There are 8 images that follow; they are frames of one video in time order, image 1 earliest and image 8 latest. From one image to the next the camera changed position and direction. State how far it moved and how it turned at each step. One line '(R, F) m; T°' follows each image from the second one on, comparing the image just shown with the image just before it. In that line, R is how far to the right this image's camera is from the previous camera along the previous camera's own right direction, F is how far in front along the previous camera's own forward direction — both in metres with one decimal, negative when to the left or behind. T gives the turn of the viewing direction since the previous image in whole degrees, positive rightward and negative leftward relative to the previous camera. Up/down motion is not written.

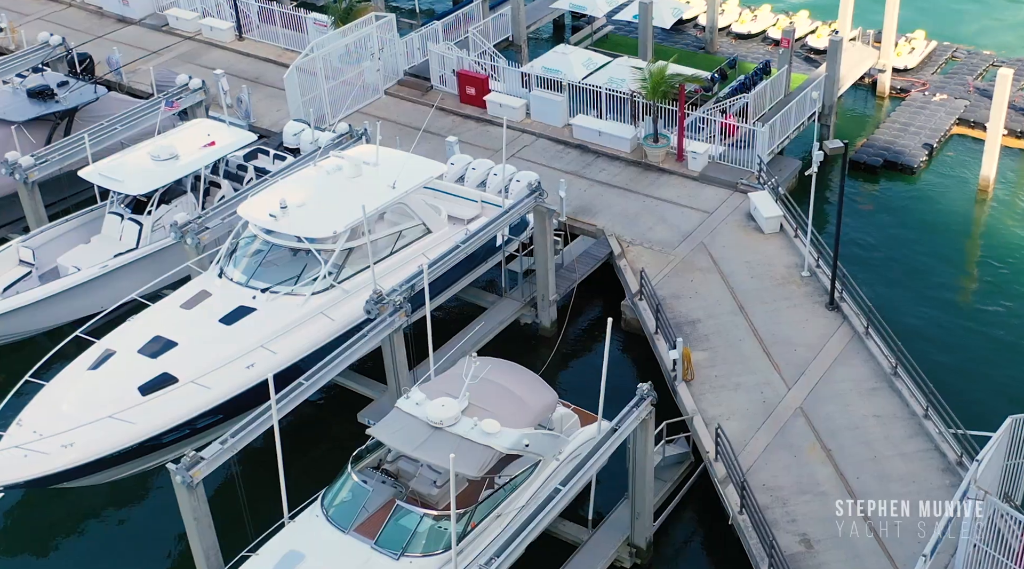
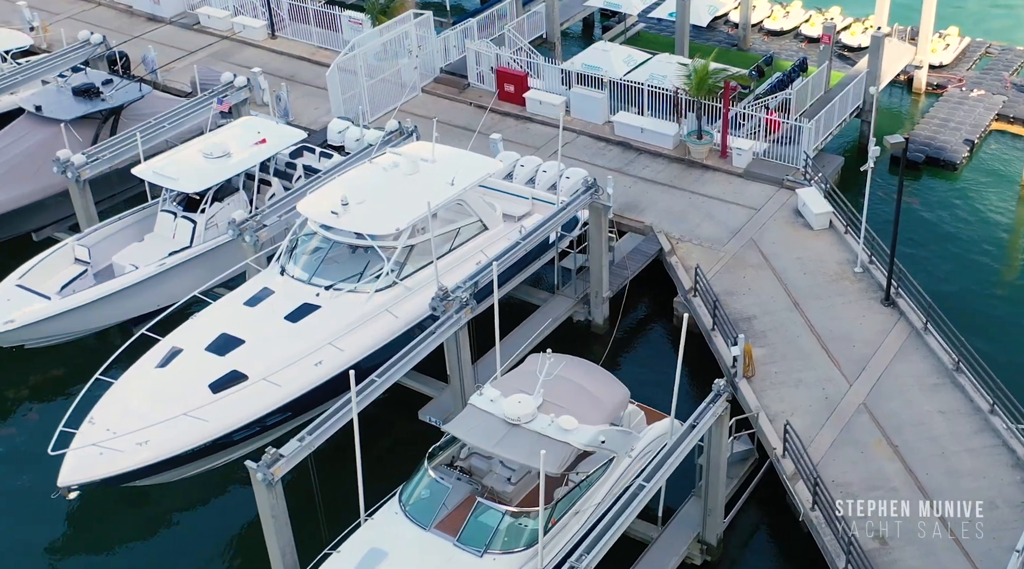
(-0.9, 0.0) m; 0°
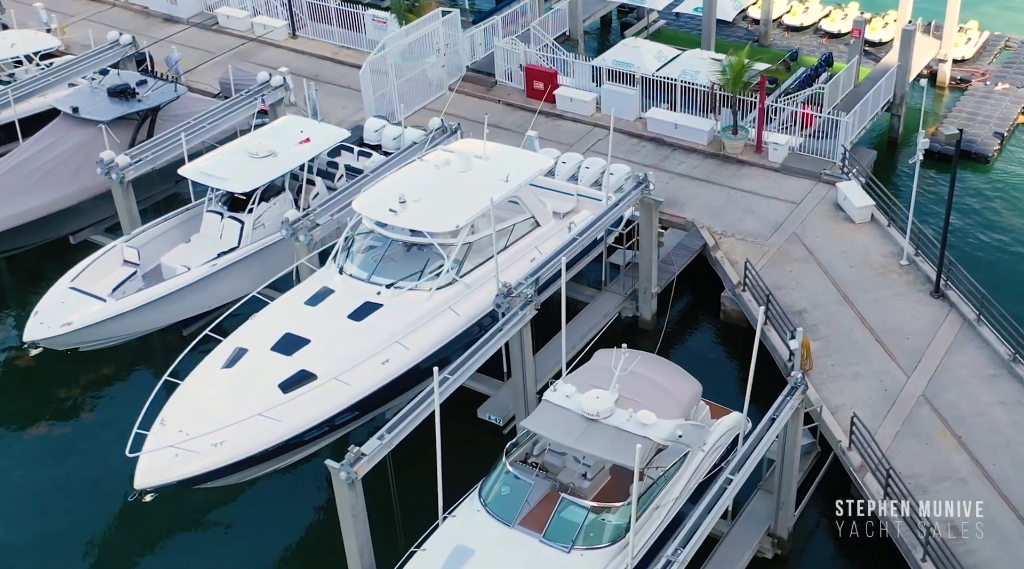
(-1.0, 0.0) m; +1°
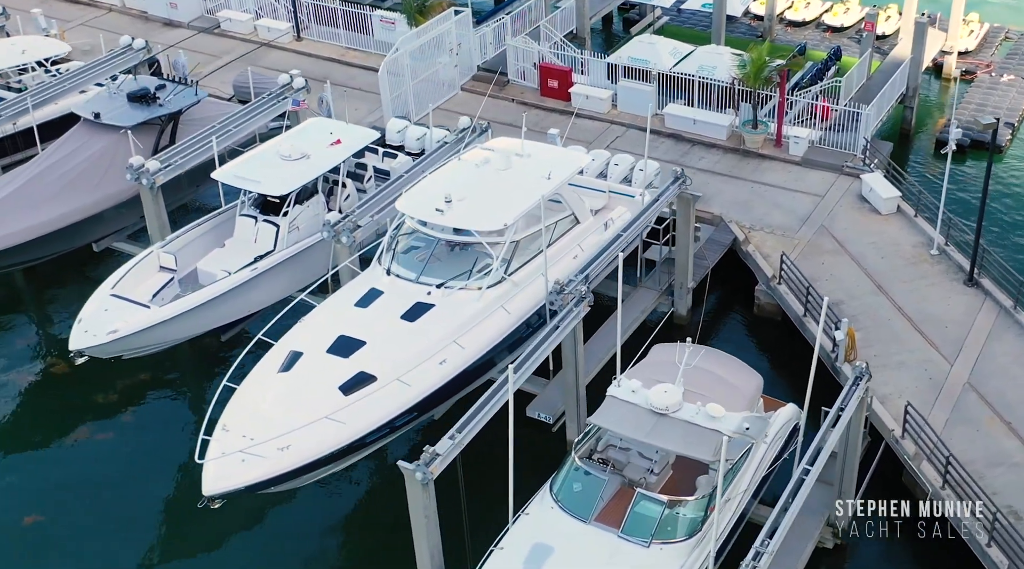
(-1.1, 0.0) m; +2°
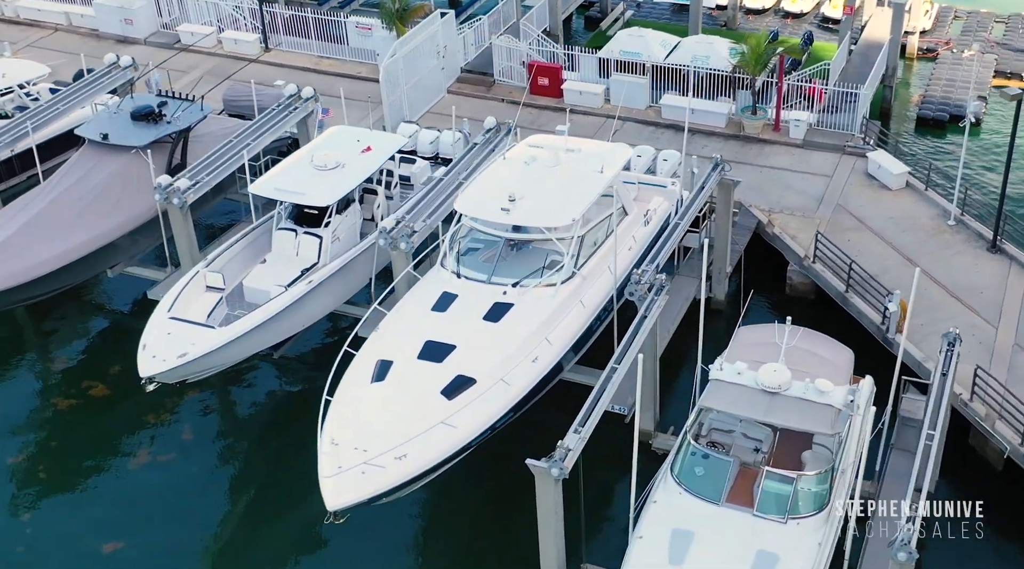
(-2.4, +0.1) m; +5°
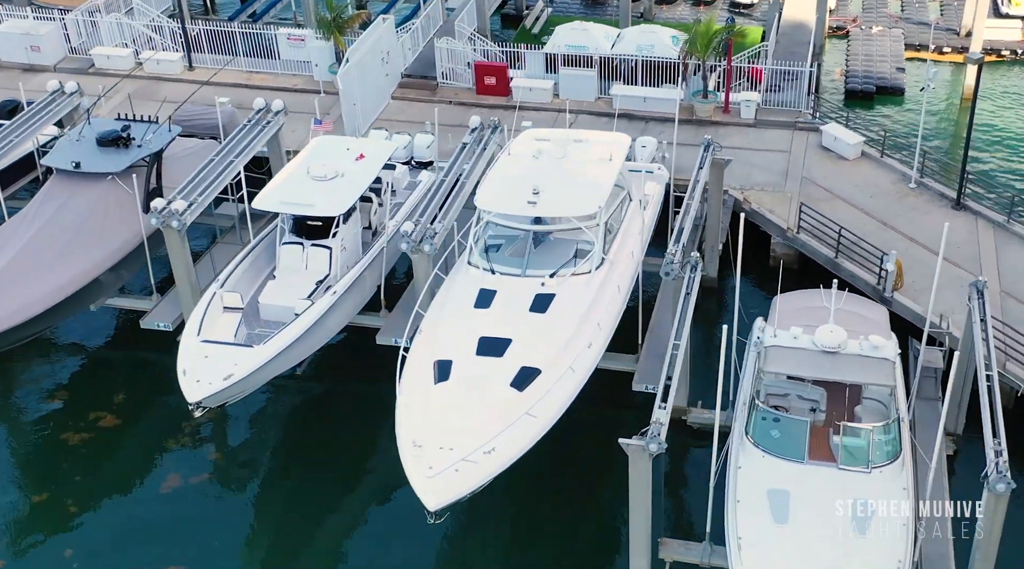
(-2.5, 0.0) m; +7°
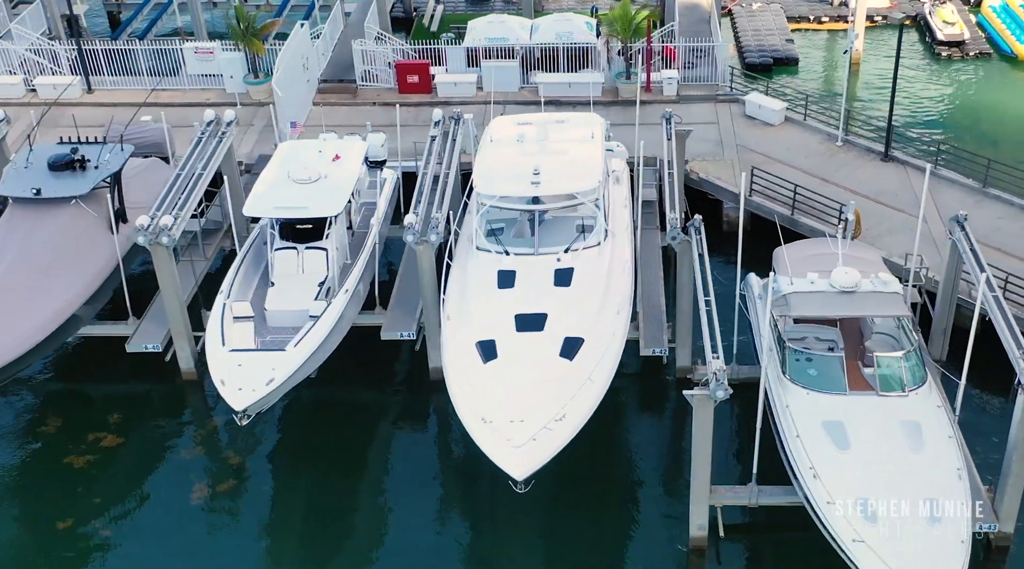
(-2.7, -0.2) m; +9°
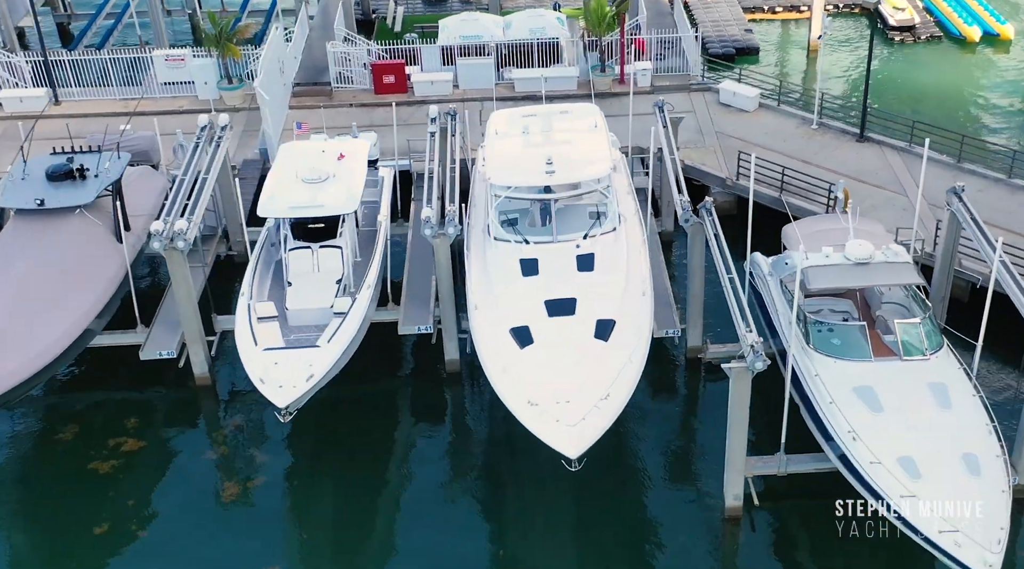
(-1.4, -0.3) m; +4°
